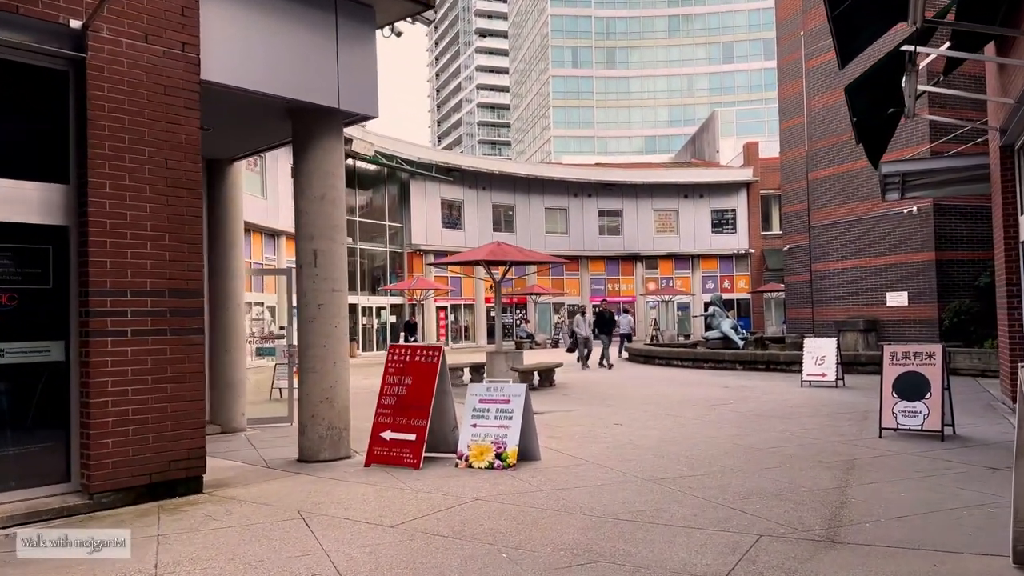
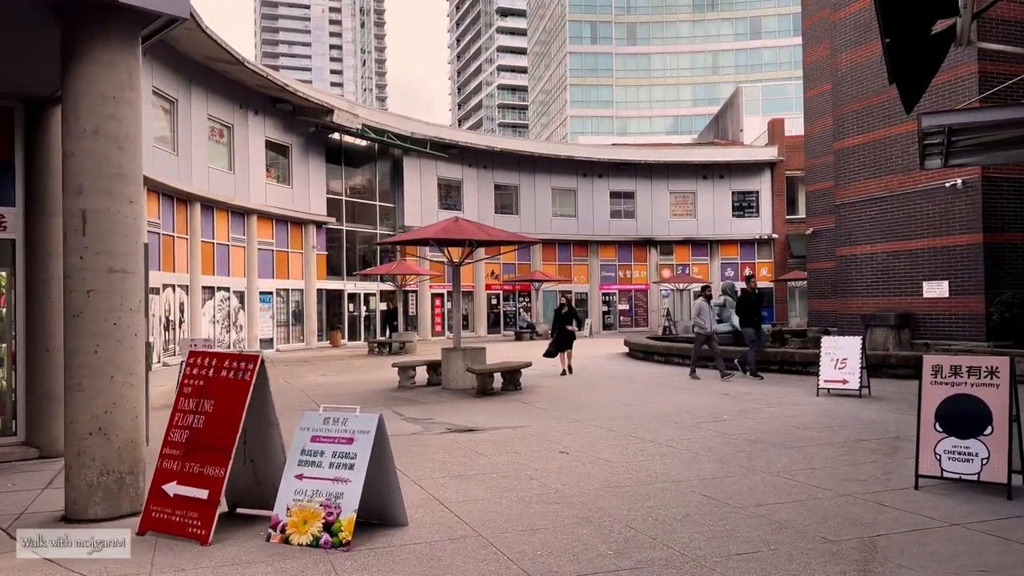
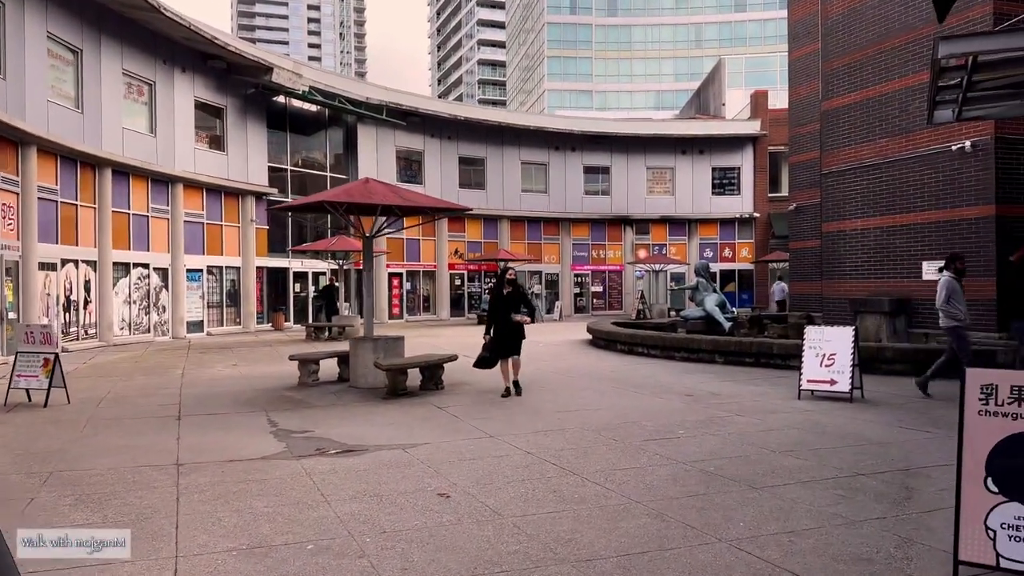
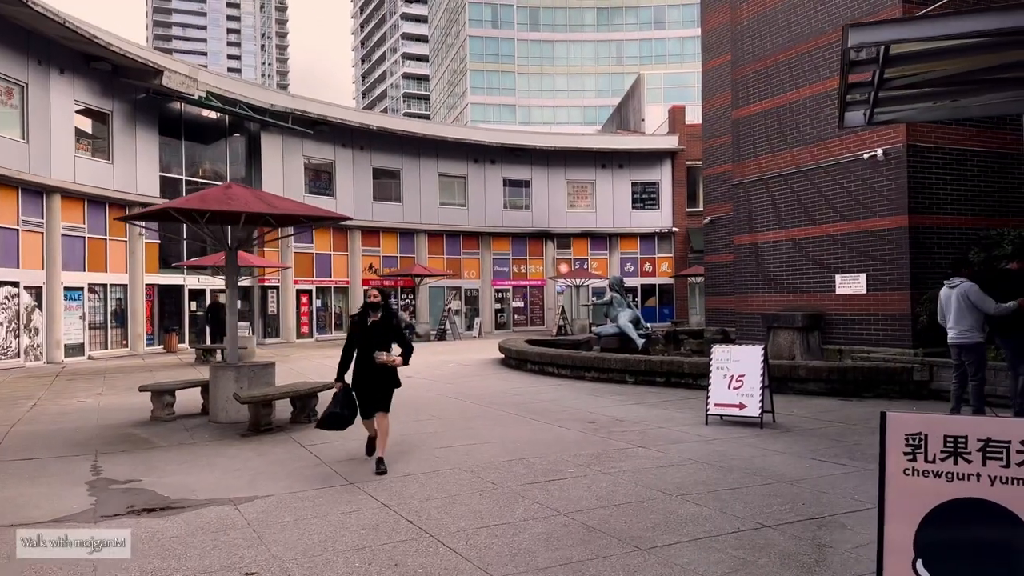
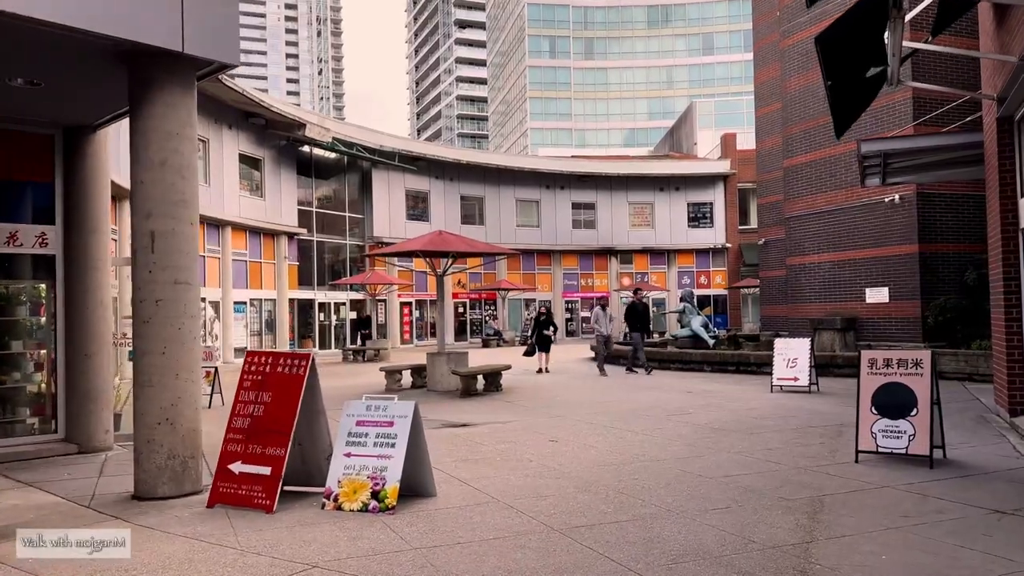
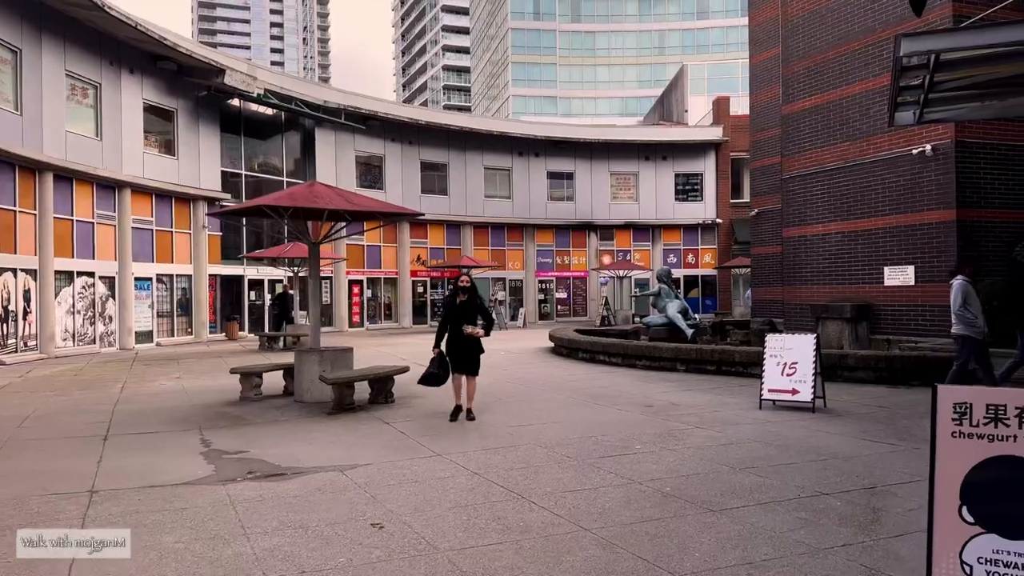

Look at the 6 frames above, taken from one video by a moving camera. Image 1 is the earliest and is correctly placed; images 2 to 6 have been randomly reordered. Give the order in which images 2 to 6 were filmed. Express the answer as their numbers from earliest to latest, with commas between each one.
5, 2, 3, 6, 4
